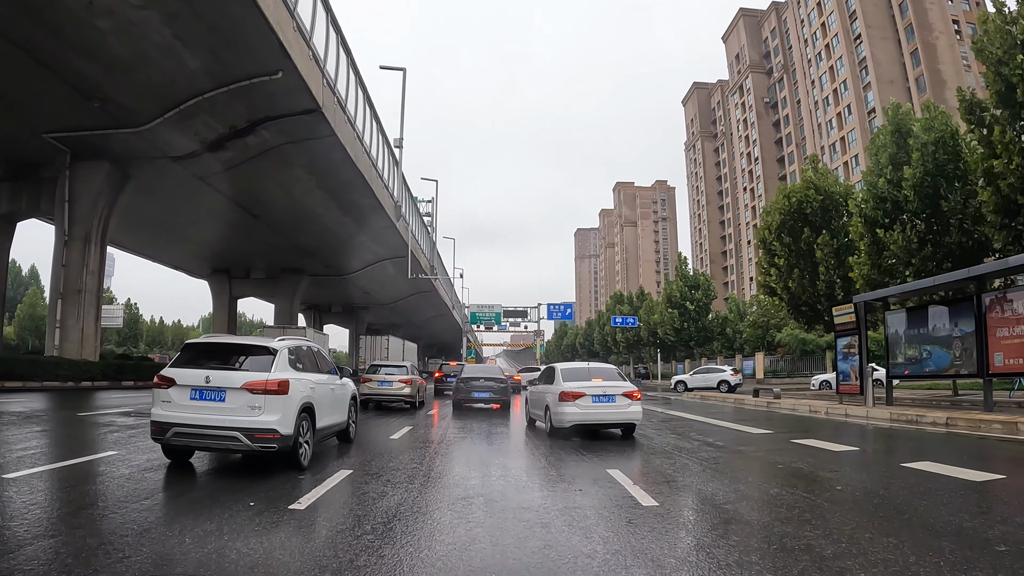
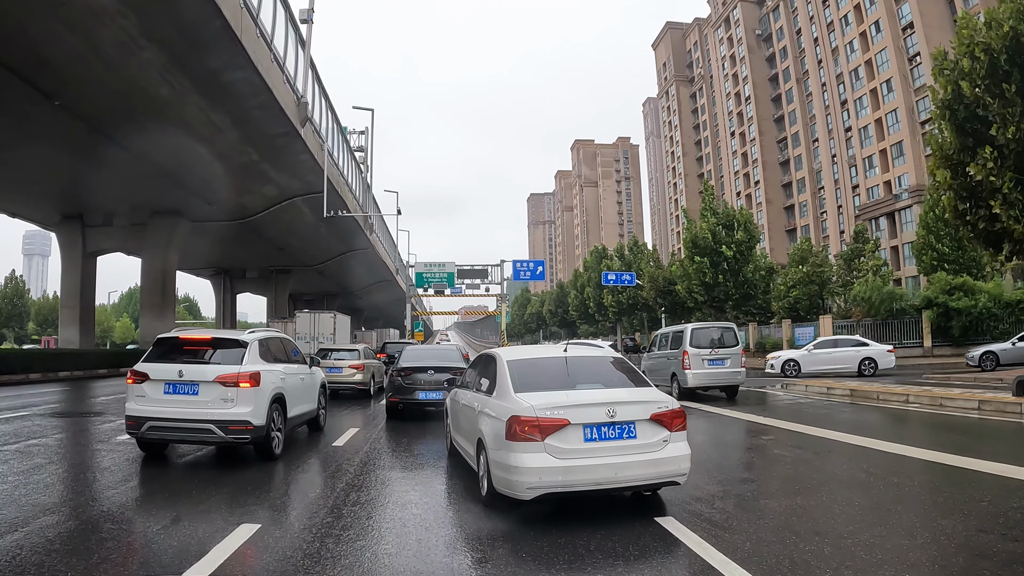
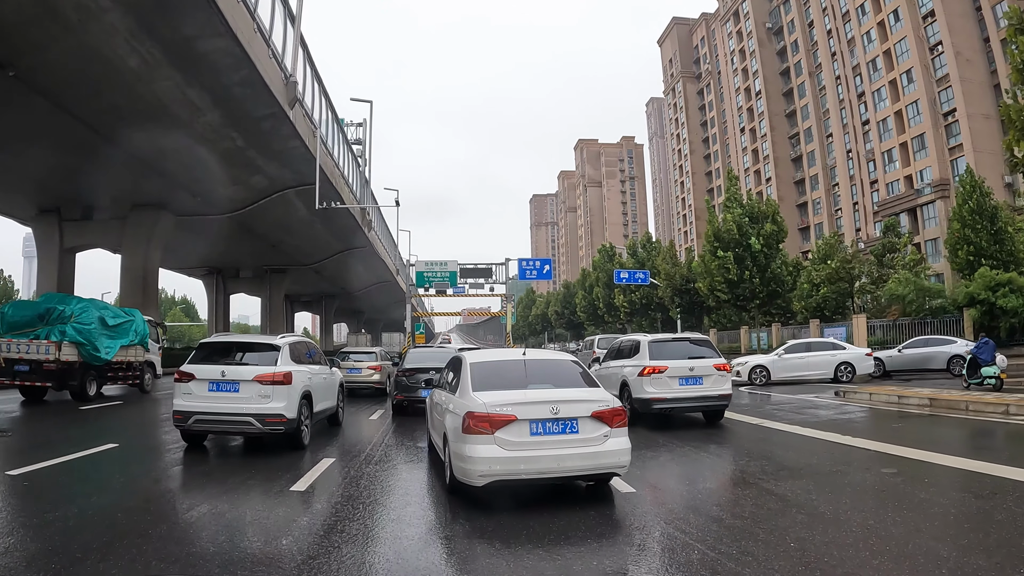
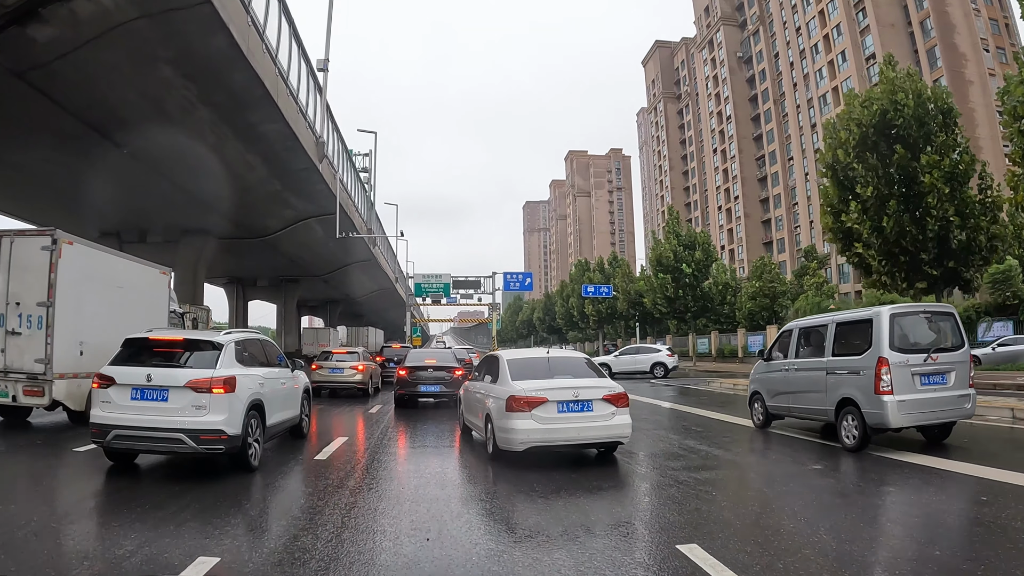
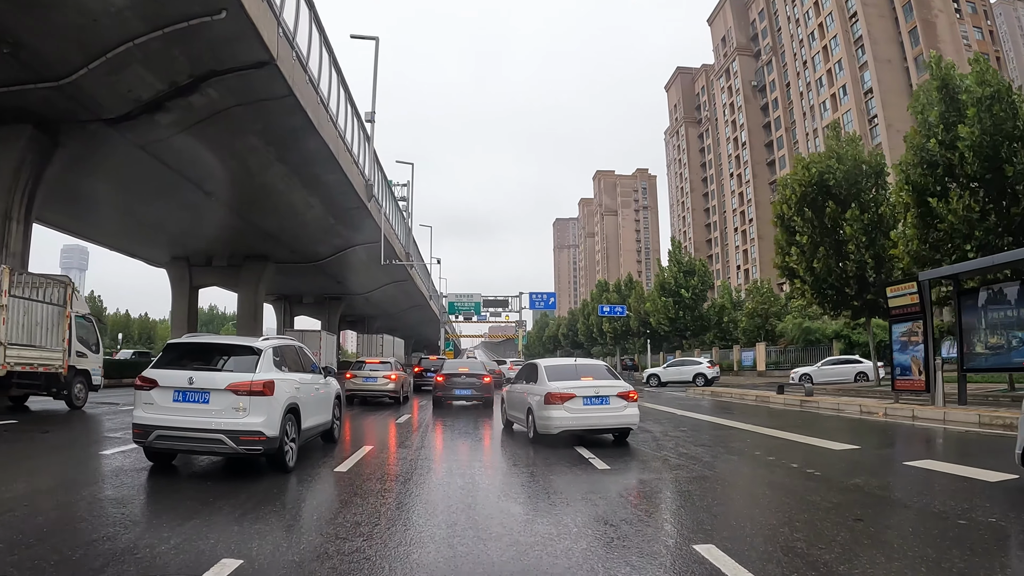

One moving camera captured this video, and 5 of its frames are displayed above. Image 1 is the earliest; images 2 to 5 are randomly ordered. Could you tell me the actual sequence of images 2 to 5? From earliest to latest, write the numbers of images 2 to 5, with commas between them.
5, 4, 2, 3
